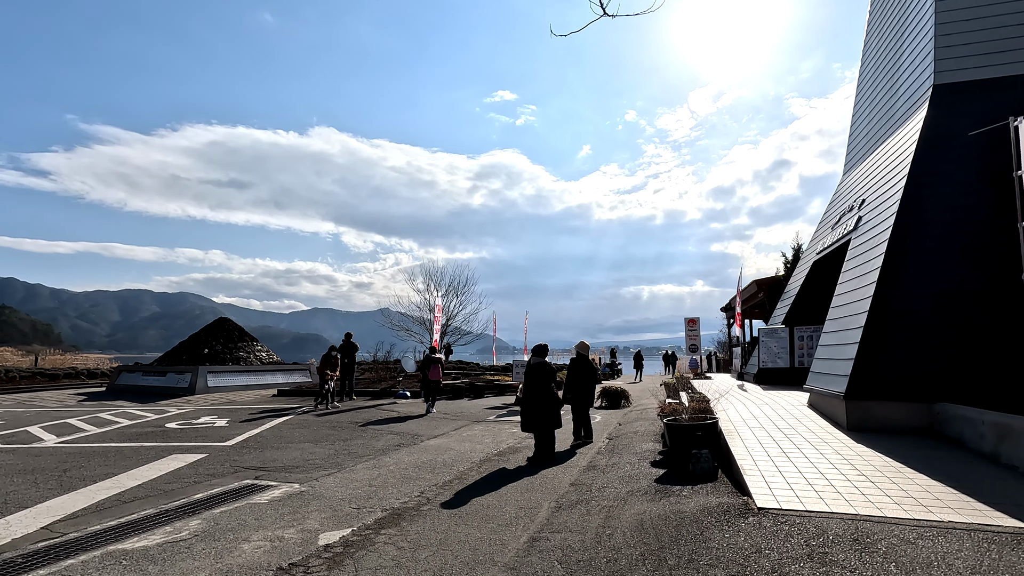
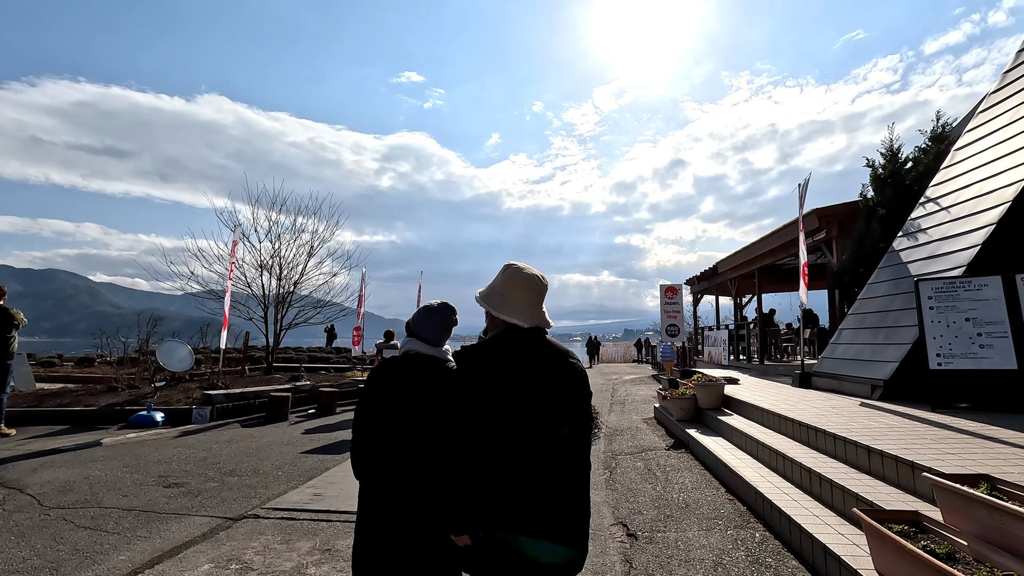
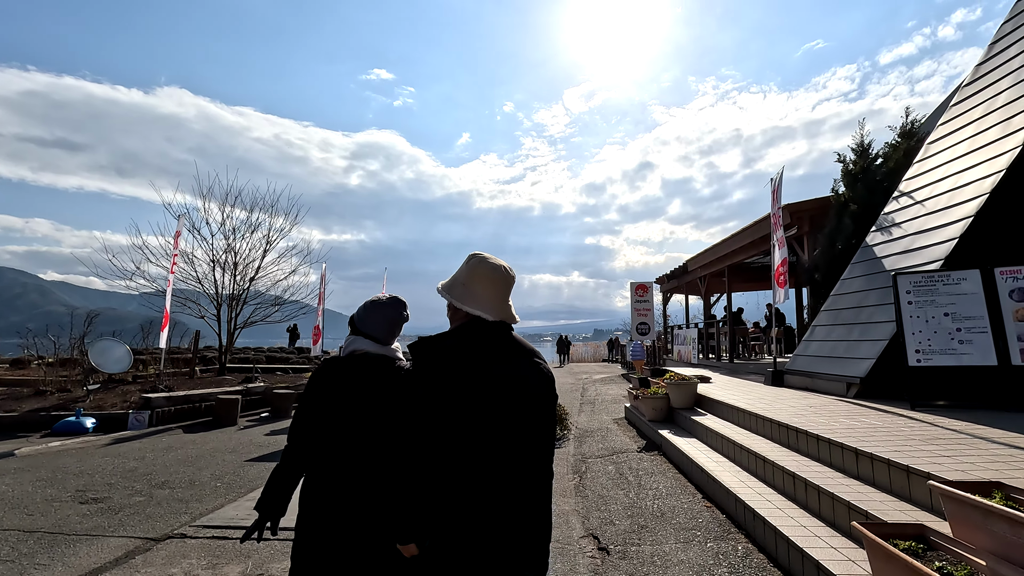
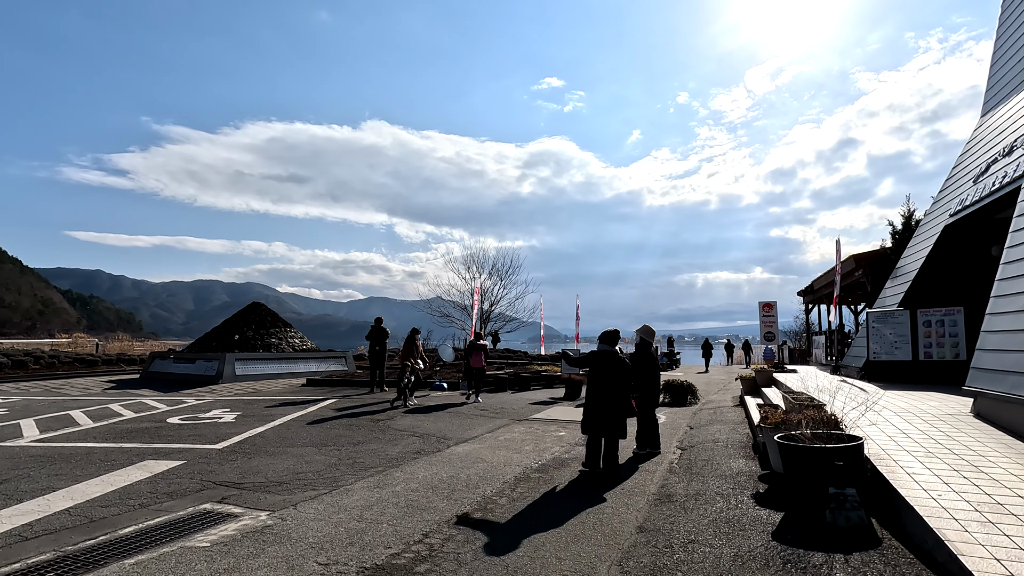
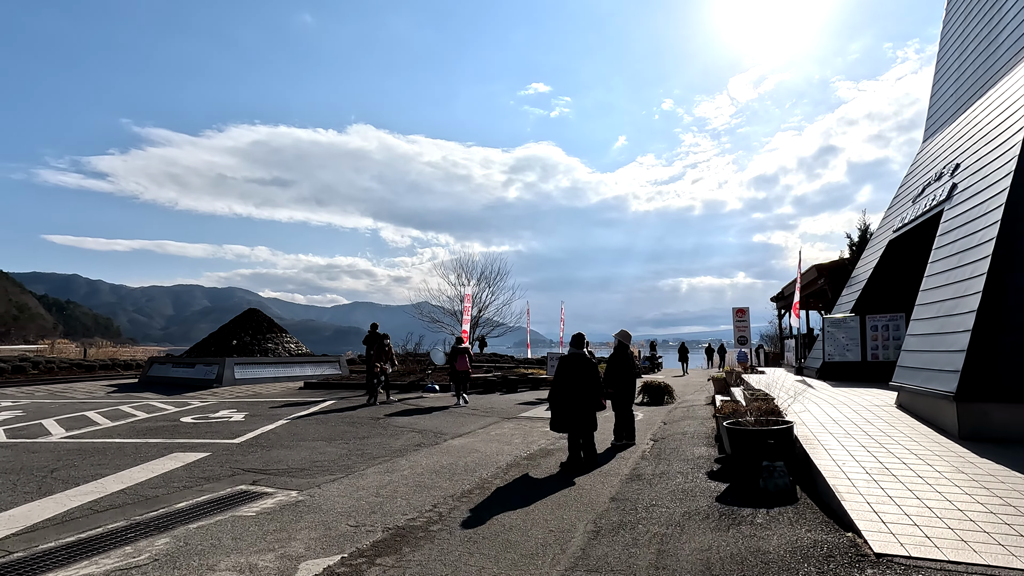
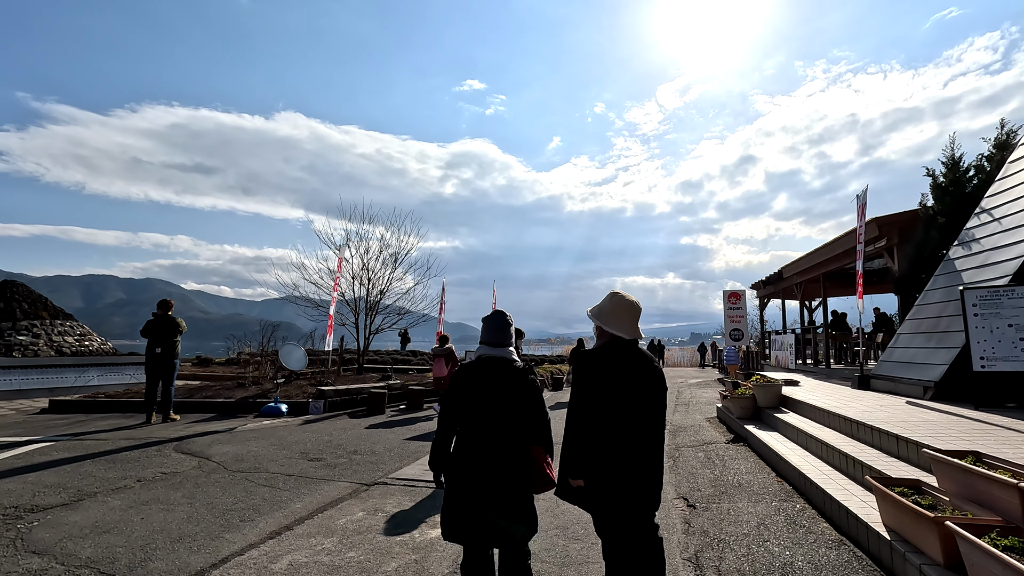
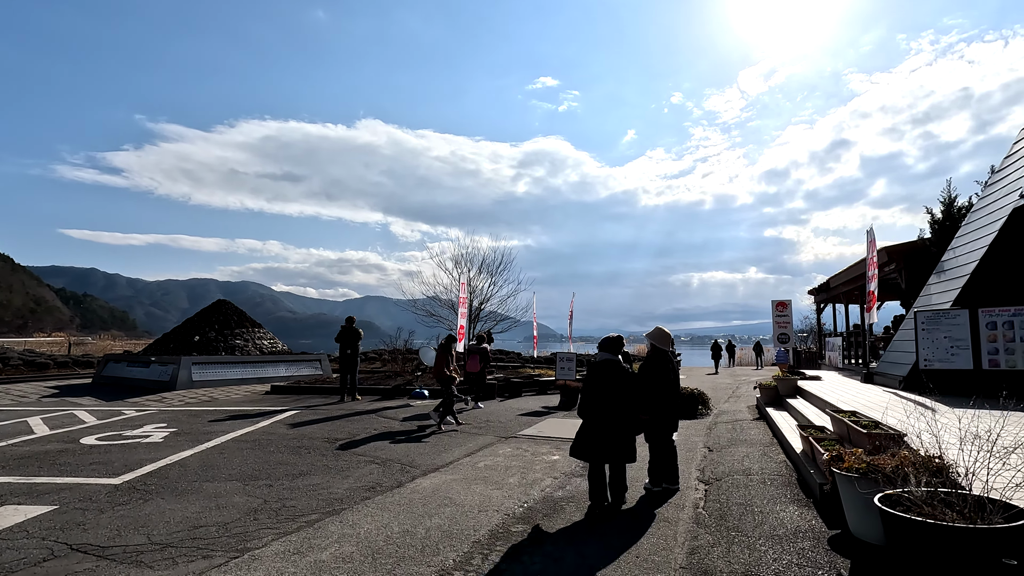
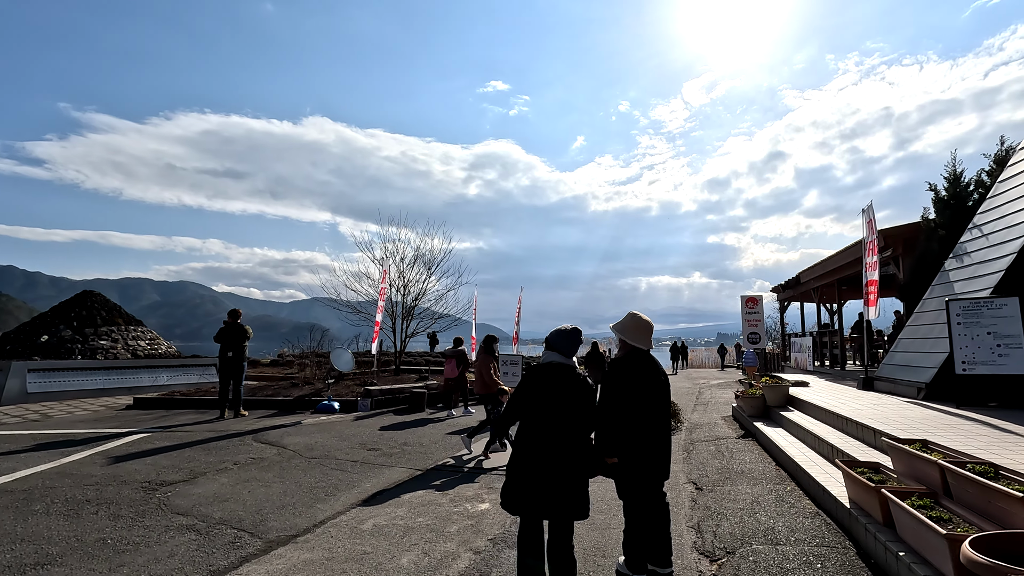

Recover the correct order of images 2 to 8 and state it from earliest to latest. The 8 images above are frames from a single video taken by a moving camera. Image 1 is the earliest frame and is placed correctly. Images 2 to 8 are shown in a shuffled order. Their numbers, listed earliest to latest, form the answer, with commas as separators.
5, 4, 7, 8, 6, 2, 3
